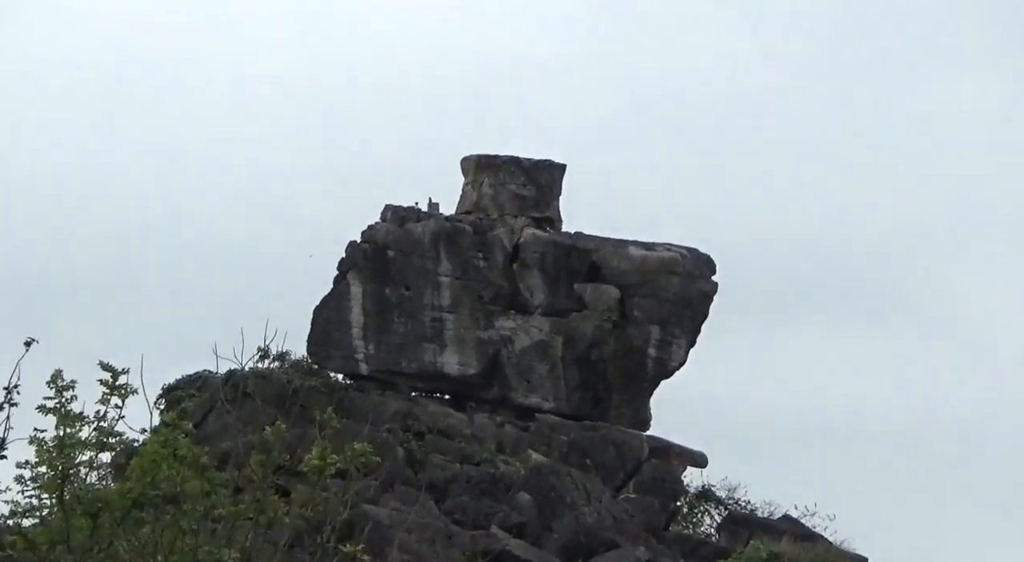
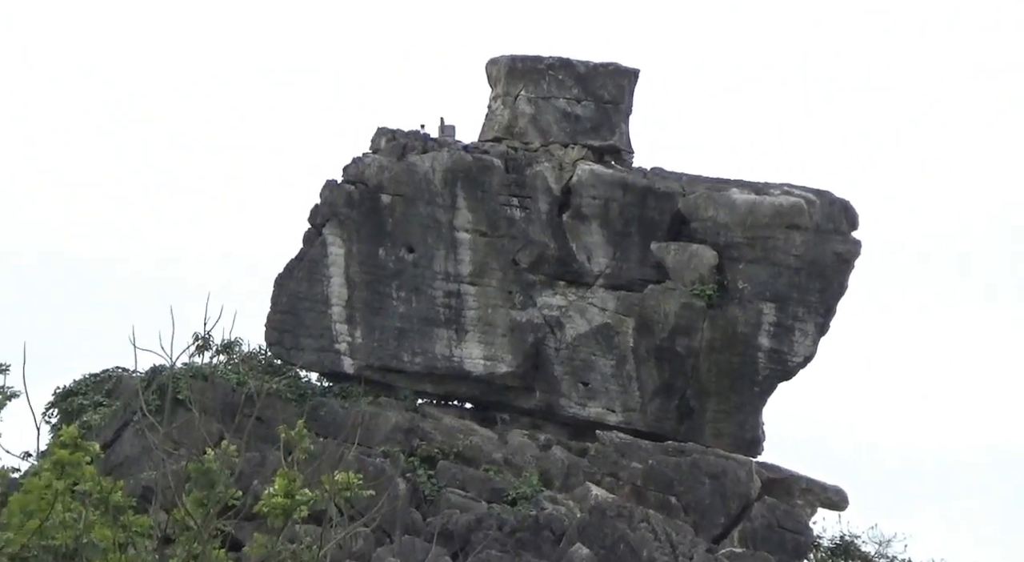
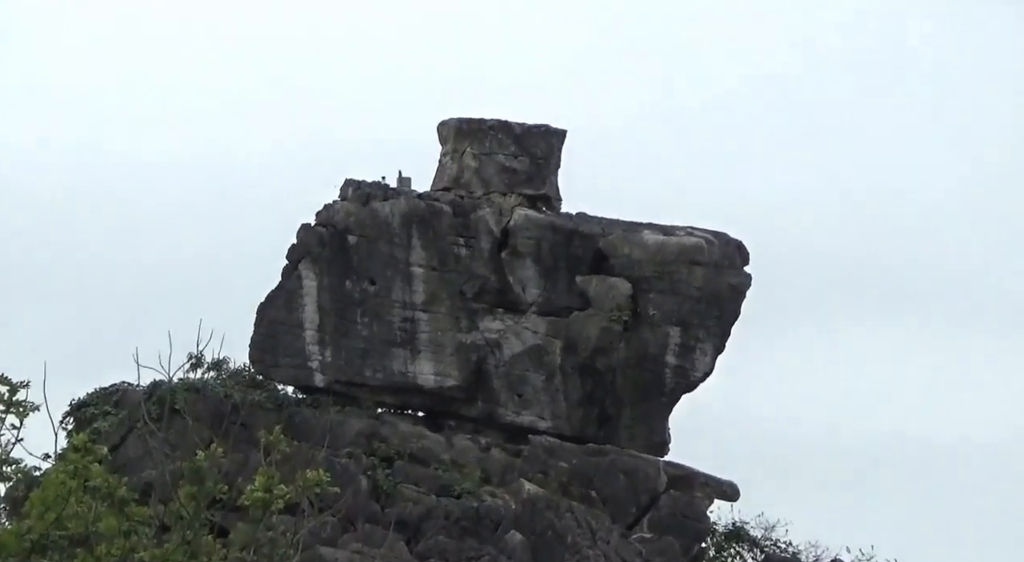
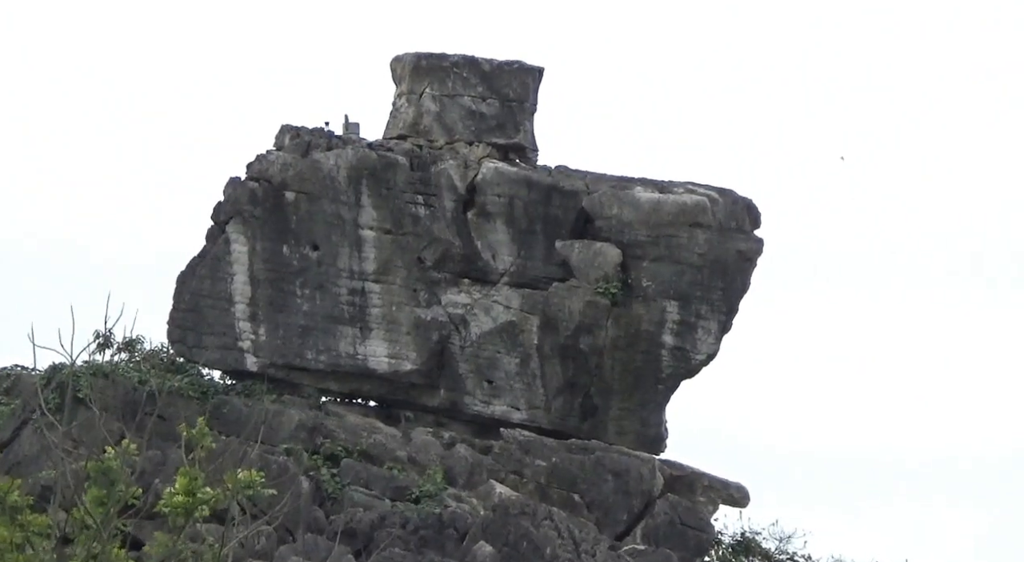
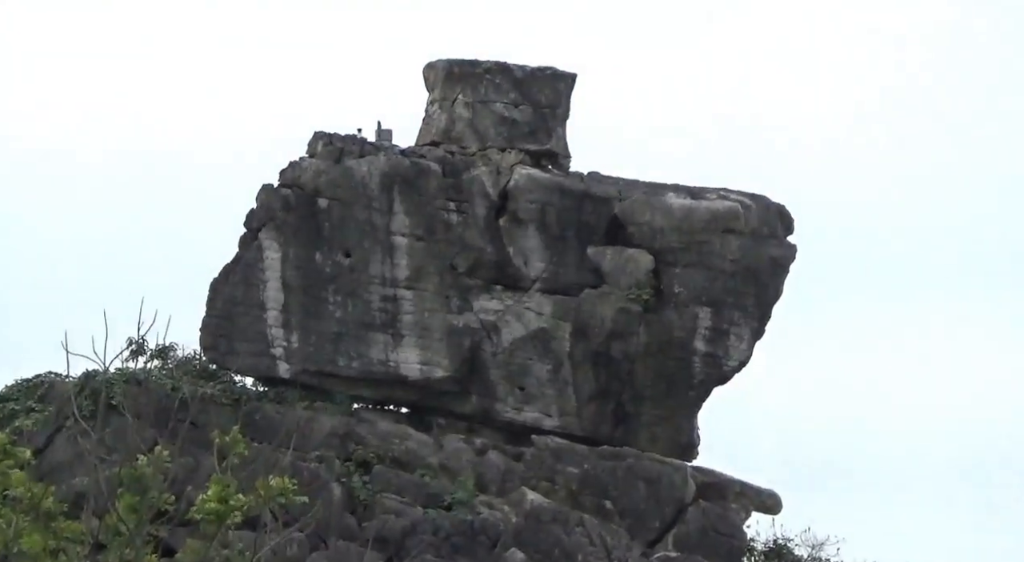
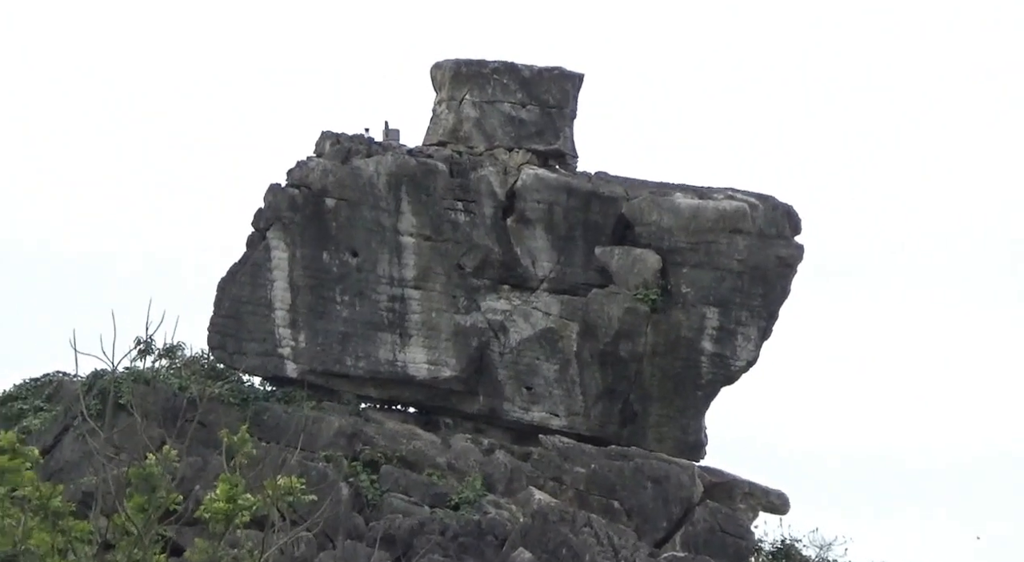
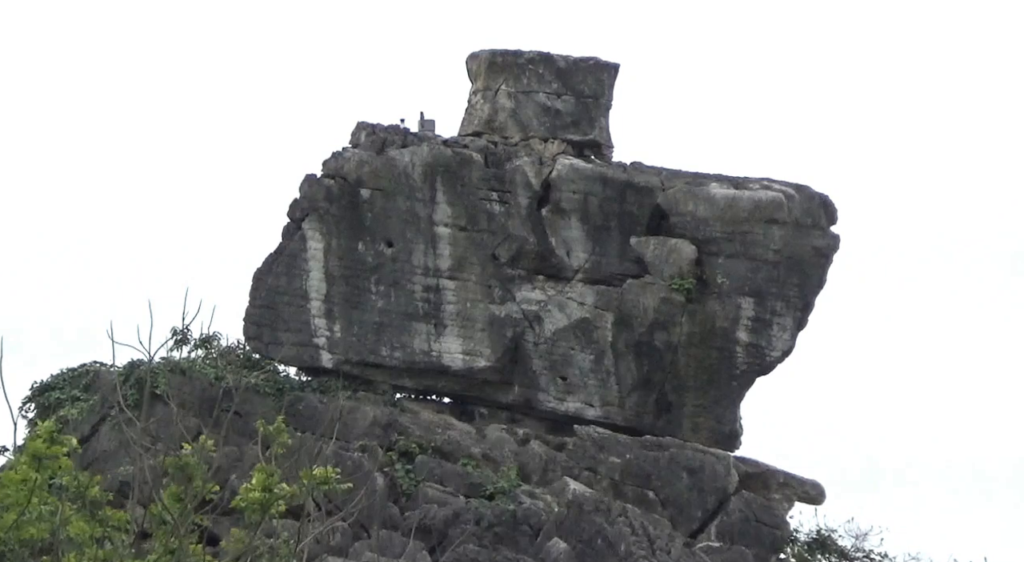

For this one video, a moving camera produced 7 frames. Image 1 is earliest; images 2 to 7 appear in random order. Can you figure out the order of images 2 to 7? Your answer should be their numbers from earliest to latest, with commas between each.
3, 5, 4, 6, 2, 7
